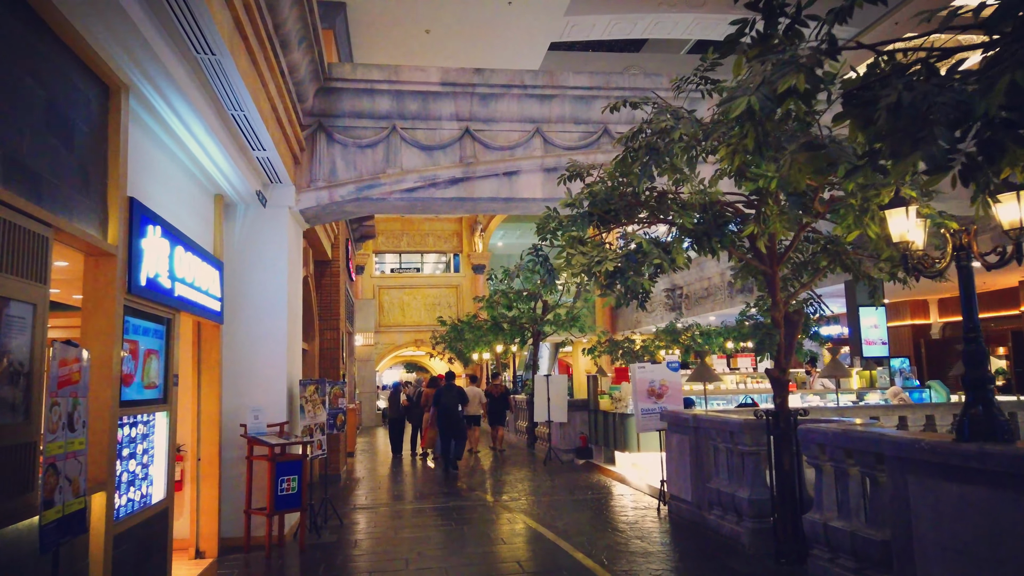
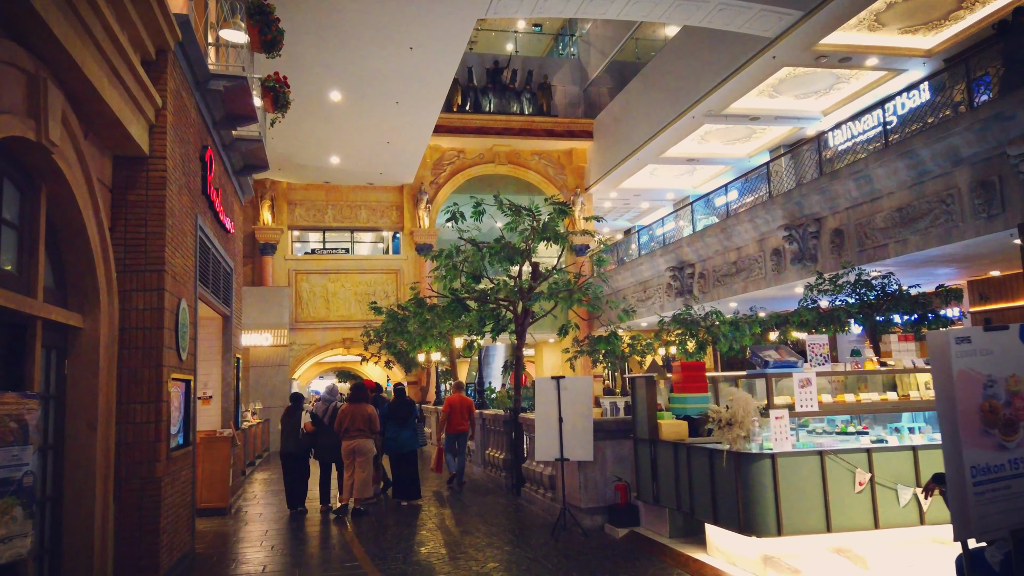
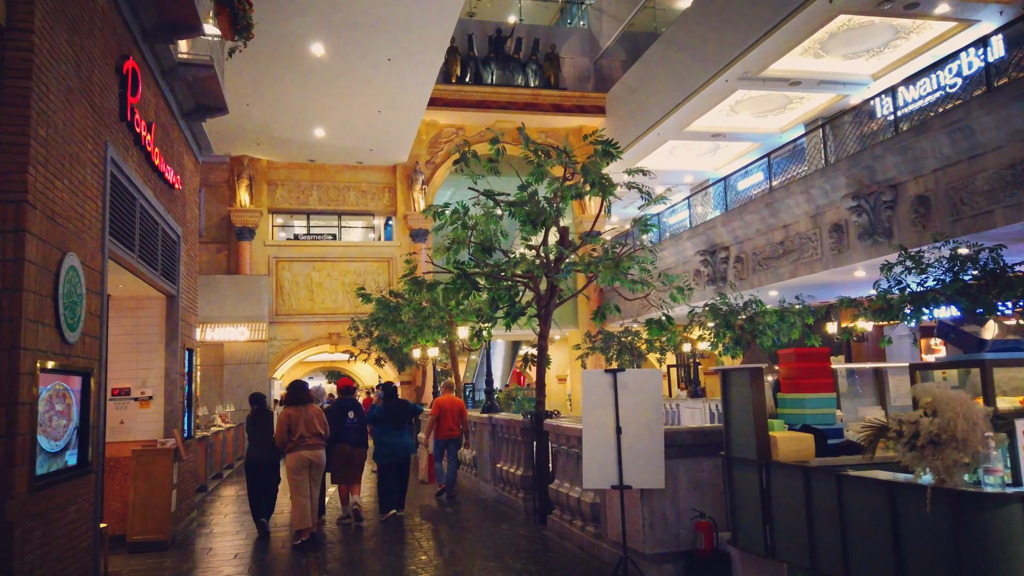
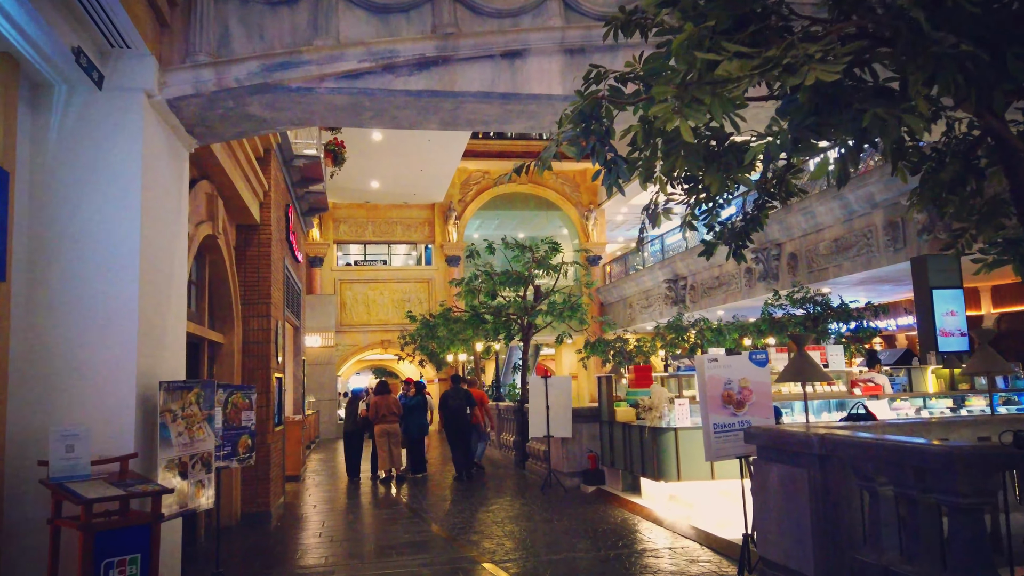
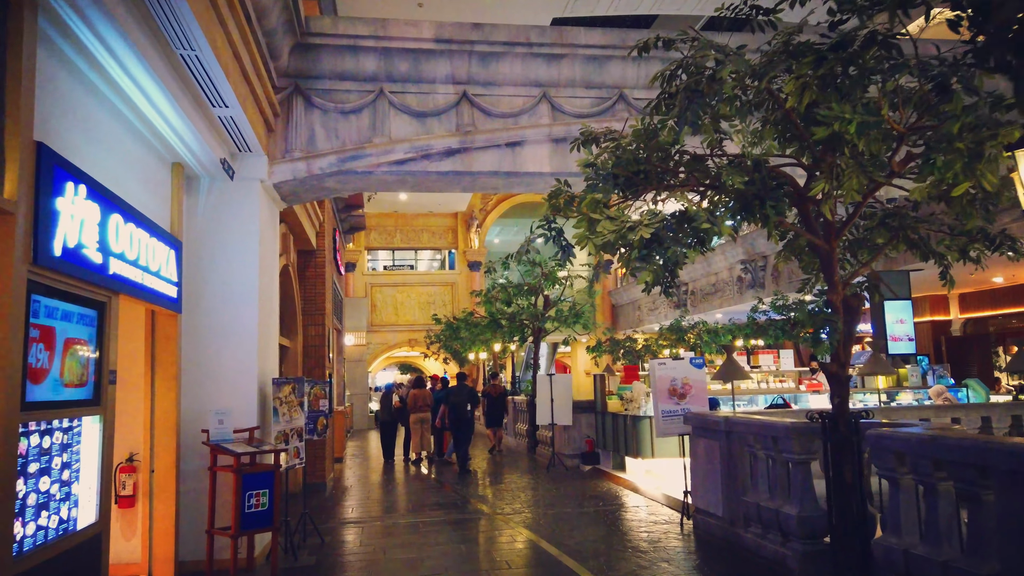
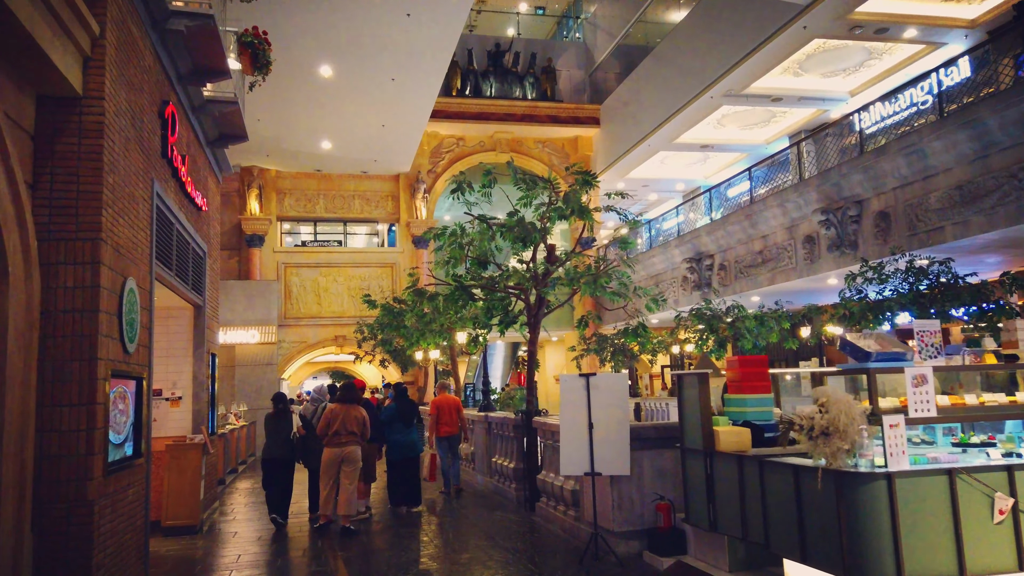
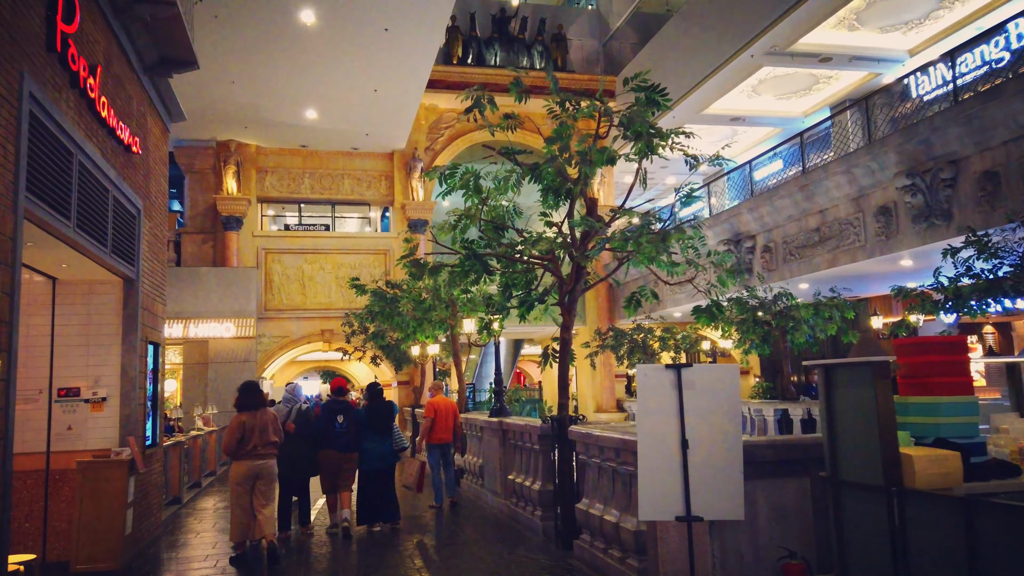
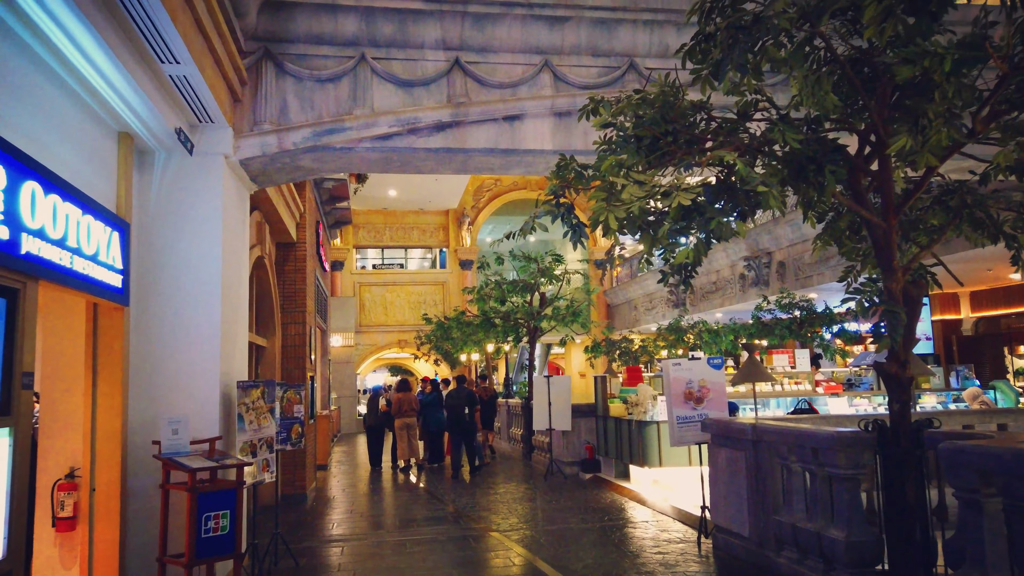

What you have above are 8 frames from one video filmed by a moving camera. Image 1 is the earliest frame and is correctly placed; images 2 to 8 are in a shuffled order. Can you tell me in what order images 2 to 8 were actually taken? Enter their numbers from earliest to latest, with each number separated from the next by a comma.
5, 8, 4, 2, 6, 3, 7
